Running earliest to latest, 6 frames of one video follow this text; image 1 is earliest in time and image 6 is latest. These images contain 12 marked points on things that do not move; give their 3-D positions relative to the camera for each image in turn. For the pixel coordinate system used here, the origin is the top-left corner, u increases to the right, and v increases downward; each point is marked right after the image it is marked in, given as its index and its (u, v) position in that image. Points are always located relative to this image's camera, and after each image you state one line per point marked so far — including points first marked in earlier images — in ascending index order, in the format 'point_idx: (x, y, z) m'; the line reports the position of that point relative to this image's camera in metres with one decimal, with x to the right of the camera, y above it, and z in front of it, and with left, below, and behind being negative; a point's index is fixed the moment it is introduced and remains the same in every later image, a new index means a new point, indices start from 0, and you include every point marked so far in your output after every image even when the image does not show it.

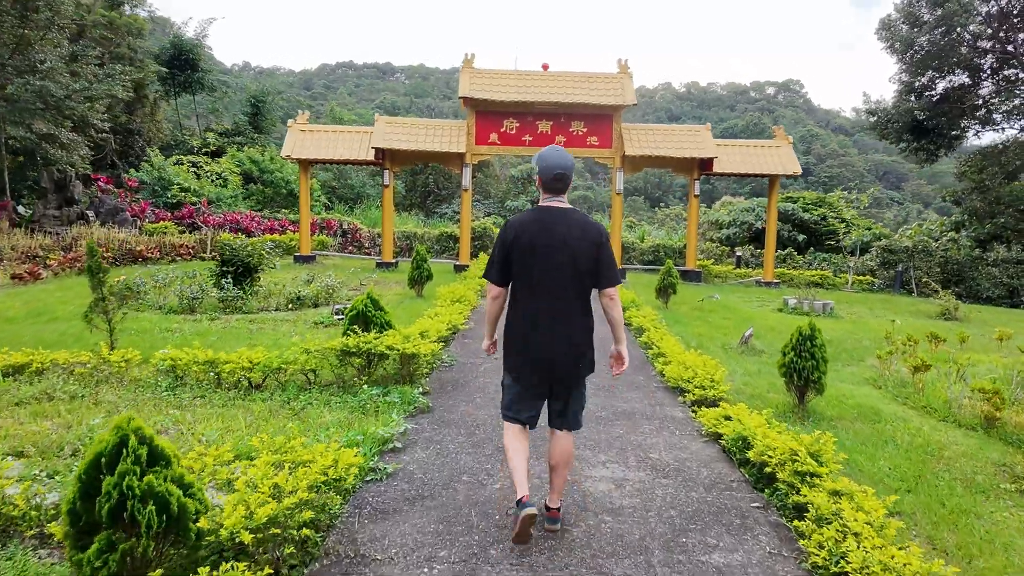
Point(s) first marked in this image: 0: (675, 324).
0: (+2.1, -0.5, +8.4) m
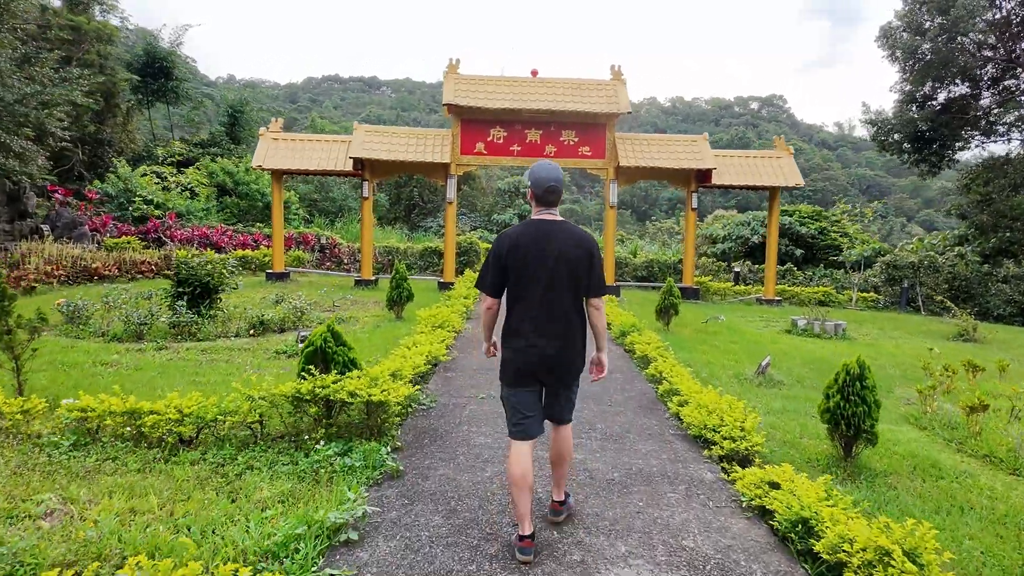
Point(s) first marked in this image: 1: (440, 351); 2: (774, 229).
0: (+1.9, -0.7, +7.6) m
1: (-0.6, -0.6, +5.8) m
2: (+5.1, +1.2, +13.0) m
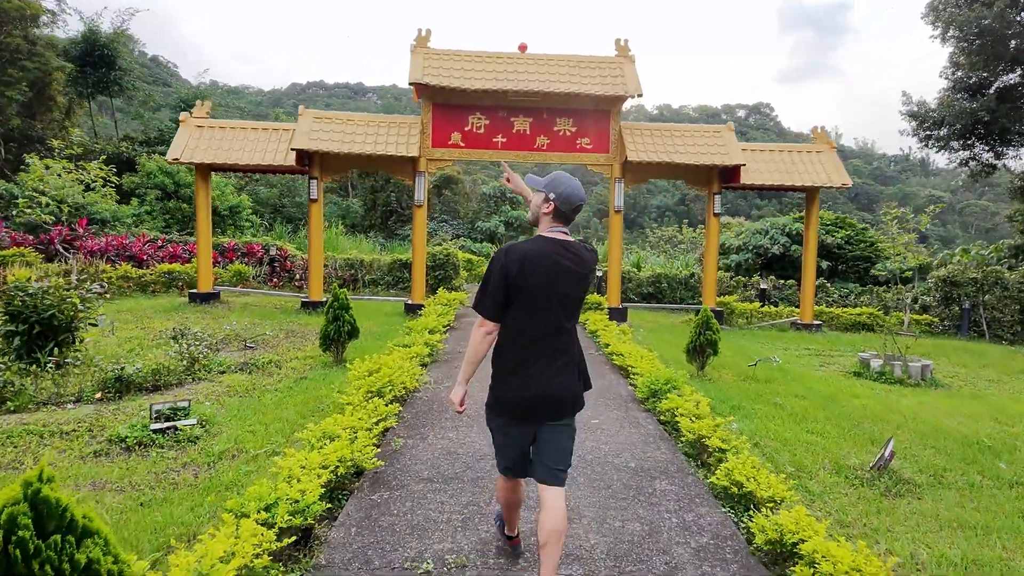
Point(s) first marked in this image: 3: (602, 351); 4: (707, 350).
0: (+1.8, -1.0, +5.3) m
1: (-0.8, -0.8, +3.4) m
2: (+4.9, +0.8, +10.7) m
3: (+1.0, -0.7, +7.4) m
4: (+2.0, -0.6, +6.6) m
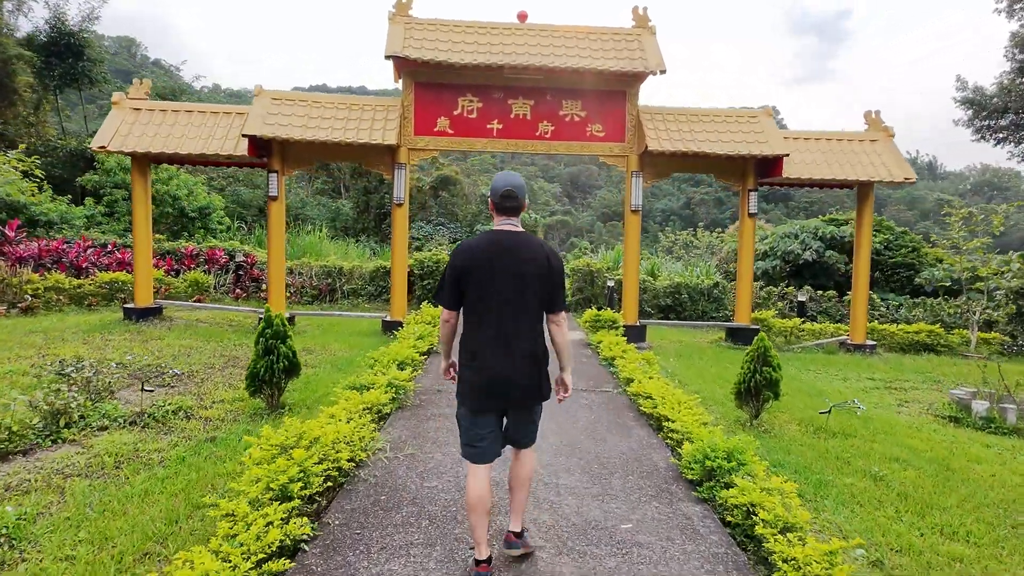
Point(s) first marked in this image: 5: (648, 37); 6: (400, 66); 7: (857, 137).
0: (+1.7, -1.2, +3.6) m
1: (-0.8, -1.0, +1.8) m
2: (+4.8, +0.6, +9.1) m
3: (+1.0, -0.9, +5.8) m
4: (+1.9, -0.8, +5.0) m
5: (+1.8, +3.3, +8.7) m
6: (-1.4, +2.8, +8.3) m
7: (+4.8, +2.1, +9.1) m
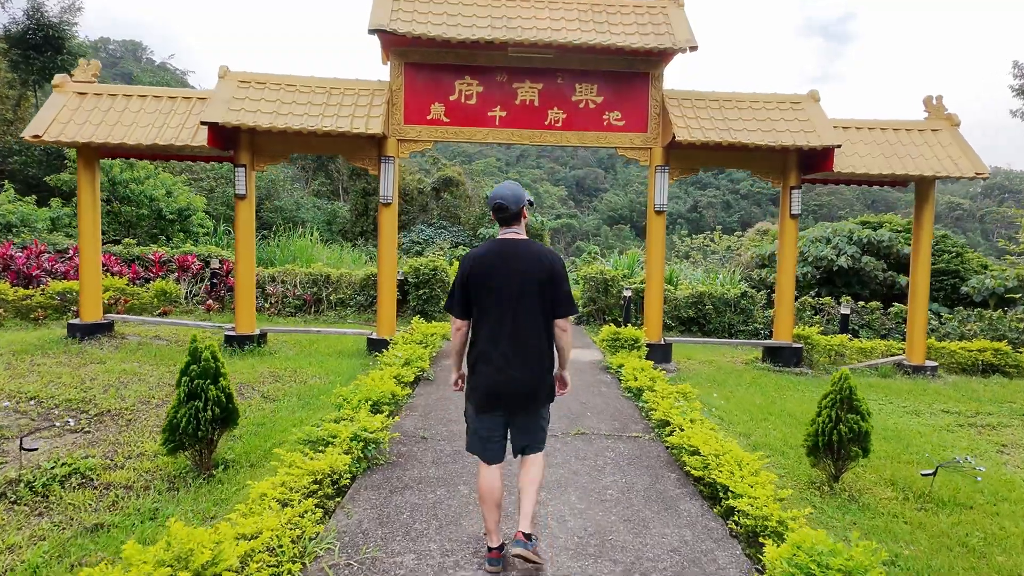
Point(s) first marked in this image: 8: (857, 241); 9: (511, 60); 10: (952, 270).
0: (+1.7, -1.3, +2.4) m
1: (-0.8, -1.1, +0.6) m
2: (+4.9, +0.5, +7.9) m
3: (+1.0, -1.0, +4.6) m
4: (+1.9, -0.9, +3.8) m
5: (+1.9, +3.1, +7.5) m
6: (-1.3, +2.6, +7.1) m
7: (+4.8, +1.9, +7.9) m
8: (+6.7, +0.9, +12.8) m
9: (0.0, +2.5, +7.2) m
10: (+8.1, +0.3, +12.0) m
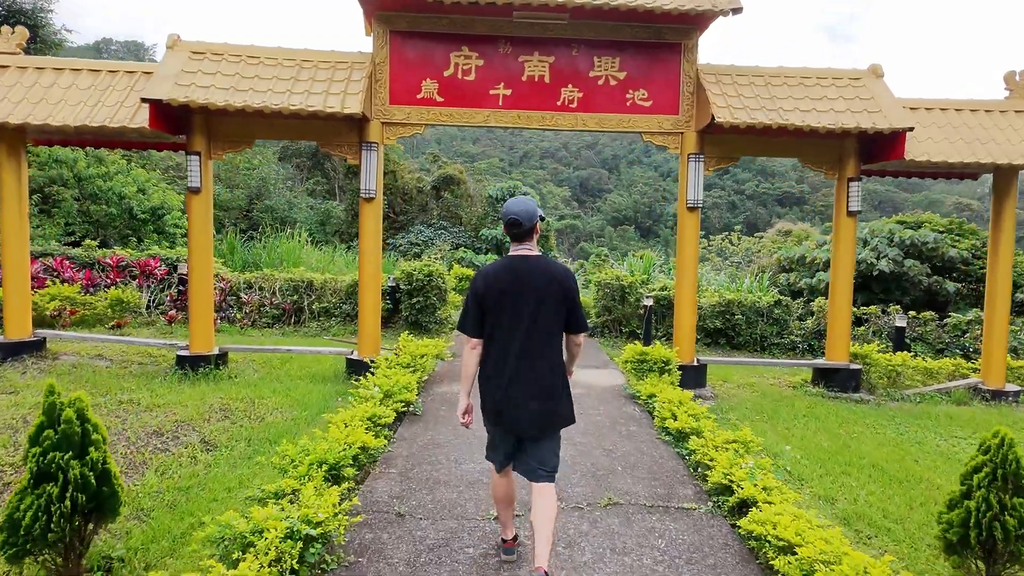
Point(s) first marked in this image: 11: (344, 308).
0: (+1.8, -1.4, +1.2) m
1: (-0.8, -1.2, -0.6) m
2: (+5.0, +0.3, +6.6) m
3: (+1.0, -1.1, +3.4) m
4: (+2.0, -1.0, +2.6) m
5: (+1.9, +3.0, +6.3) m
6: (-1.3, +2.5, +5.9) m
7: (+4.9, +1.8, +6.7) m
8: (+6.8, +0.8, +11.5) m
9: (+0.1, +2.4, +6.0) m
10: (+8.2, +0.2, +10.8) m
11: (-2.4, -0.3, +9.5) m
